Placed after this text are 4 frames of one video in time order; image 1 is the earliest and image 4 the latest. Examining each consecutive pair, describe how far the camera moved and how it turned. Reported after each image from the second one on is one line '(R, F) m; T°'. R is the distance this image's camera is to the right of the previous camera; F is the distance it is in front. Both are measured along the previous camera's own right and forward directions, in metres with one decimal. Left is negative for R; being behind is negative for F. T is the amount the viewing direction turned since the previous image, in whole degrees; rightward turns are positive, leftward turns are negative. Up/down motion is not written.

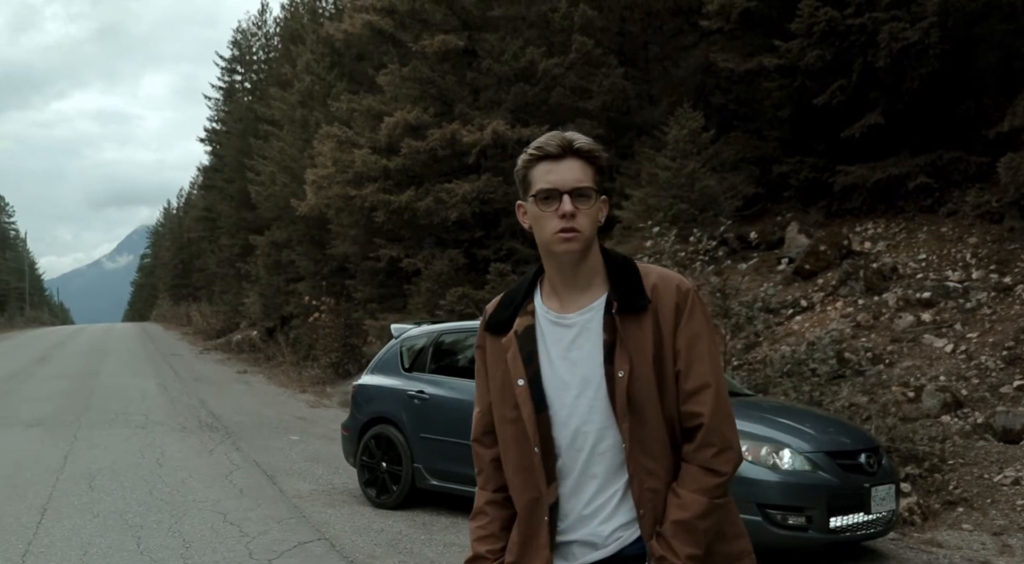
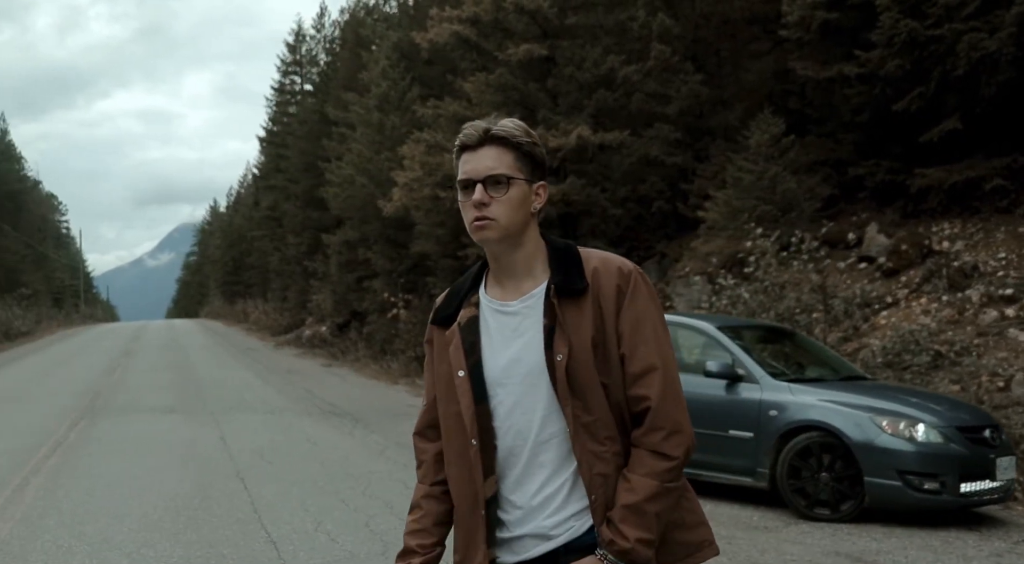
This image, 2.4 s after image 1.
(-1.2, -1.0) m; -2°
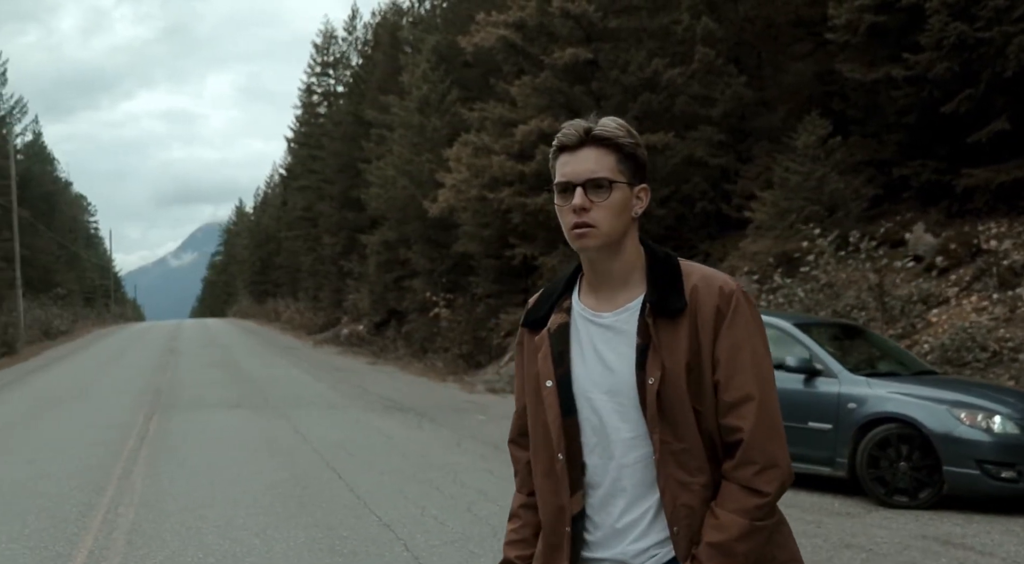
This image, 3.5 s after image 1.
(-0.7, -0.4) m; -1°
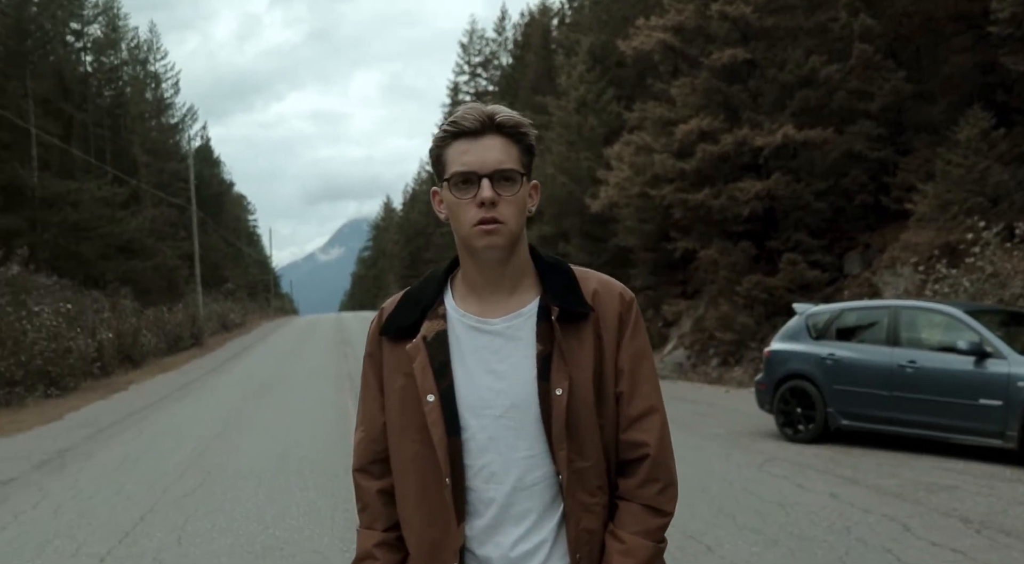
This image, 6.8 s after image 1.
(-0.6, -1.7) m; -9°
